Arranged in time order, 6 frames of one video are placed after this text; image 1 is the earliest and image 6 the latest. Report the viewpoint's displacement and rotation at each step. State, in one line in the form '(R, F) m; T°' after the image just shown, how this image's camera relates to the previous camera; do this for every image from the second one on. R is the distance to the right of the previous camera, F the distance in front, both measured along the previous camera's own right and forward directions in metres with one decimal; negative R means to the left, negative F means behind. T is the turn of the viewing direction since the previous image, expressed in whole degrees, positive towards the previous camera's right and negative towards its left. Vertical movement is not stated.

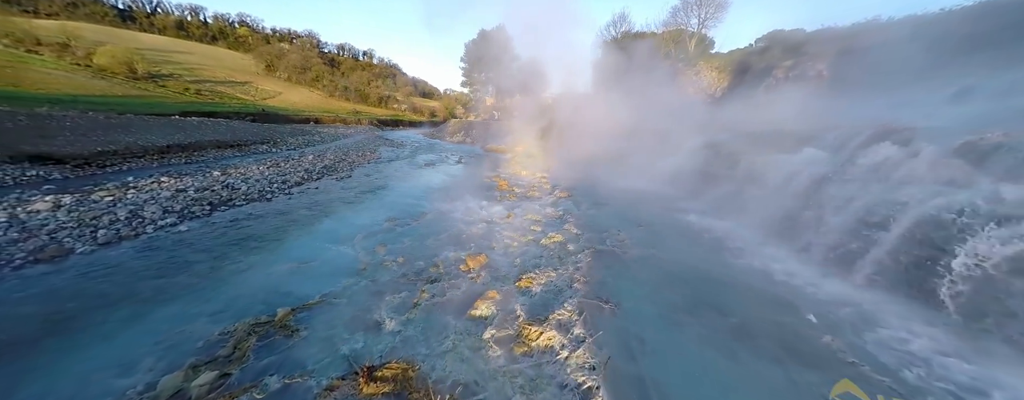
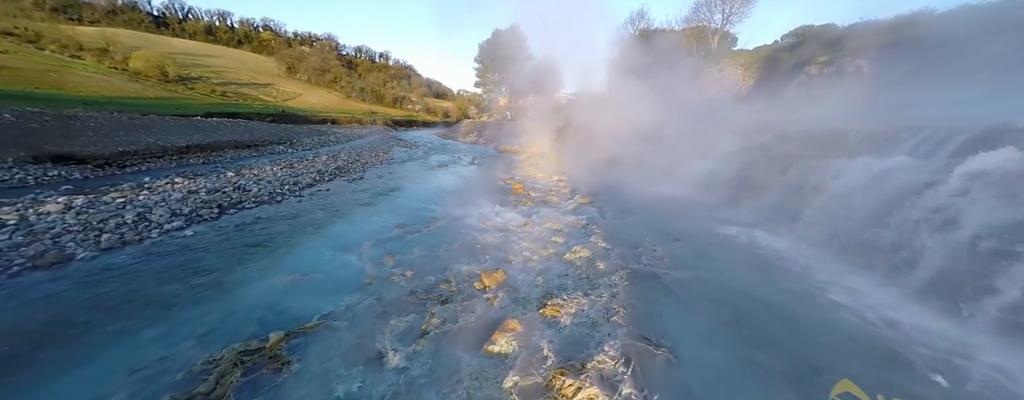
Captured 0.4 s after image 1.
(-0.1, +0.4) m; -2°
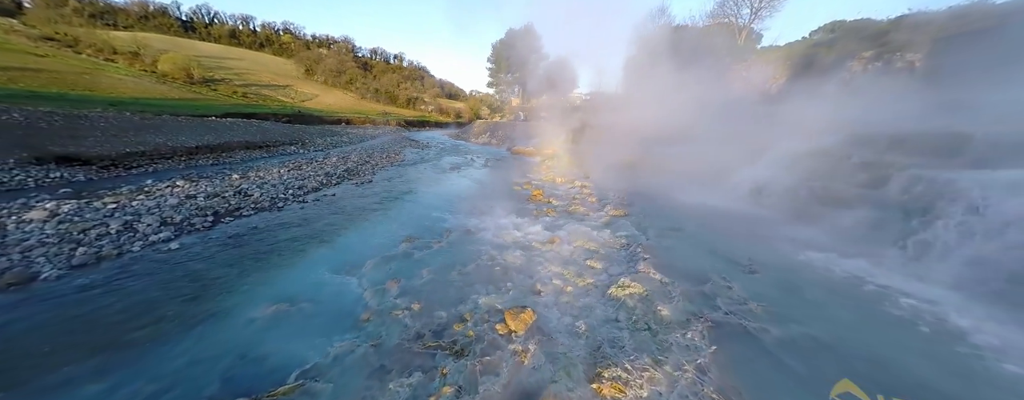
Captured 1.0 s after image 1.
(-0.2, +0.7) m; -2°
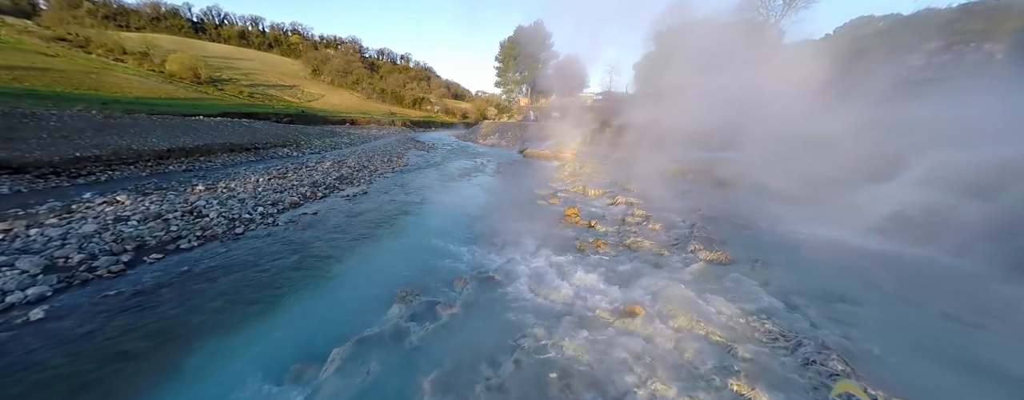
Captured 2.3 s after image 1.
(-0.4, +1.6) m; -1°
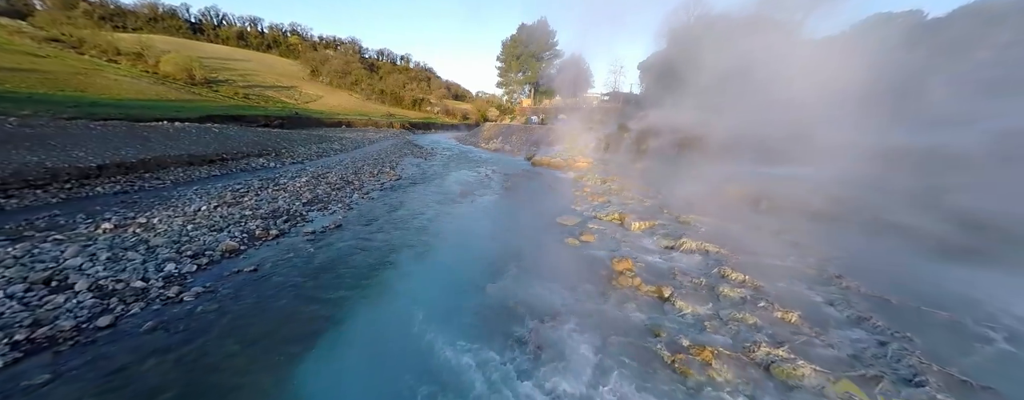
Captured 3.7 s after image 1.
(-0.3, +1.8) m; 0°
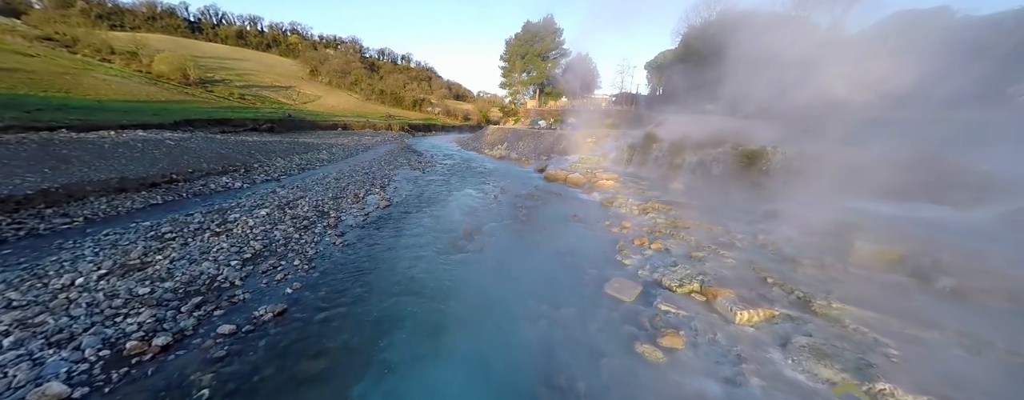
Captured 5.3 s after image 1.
(-0.4, +2.1) m; 0°
